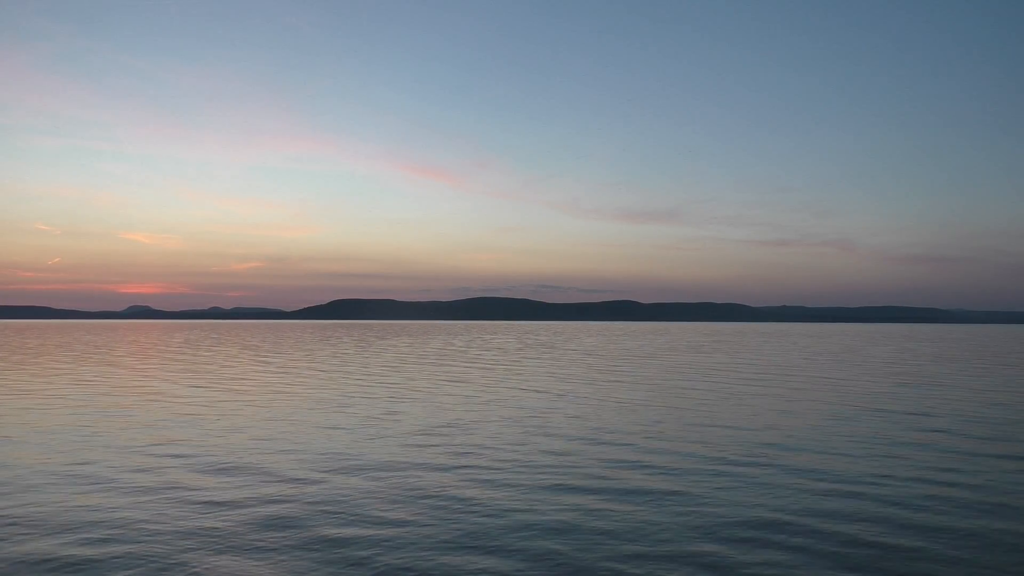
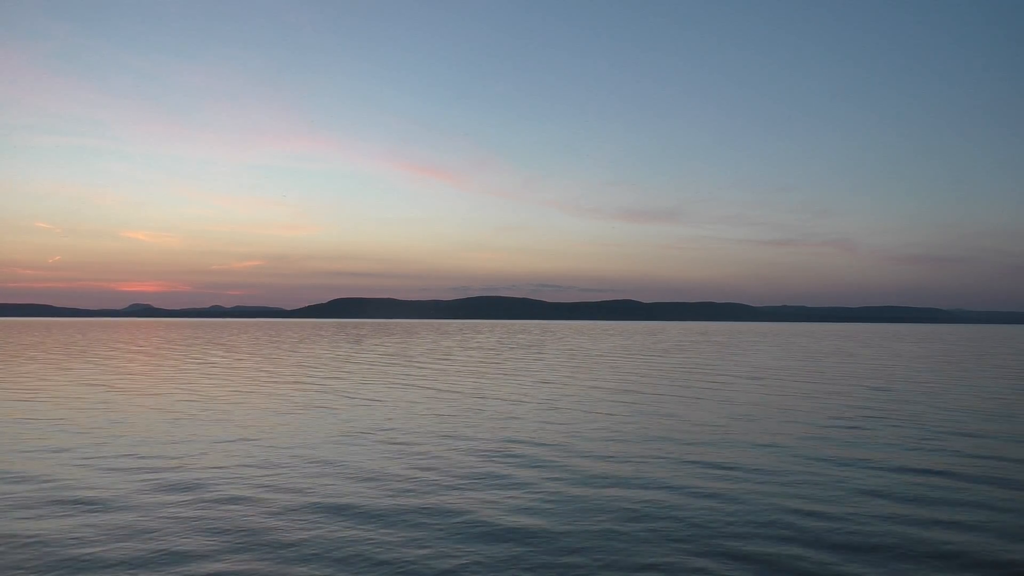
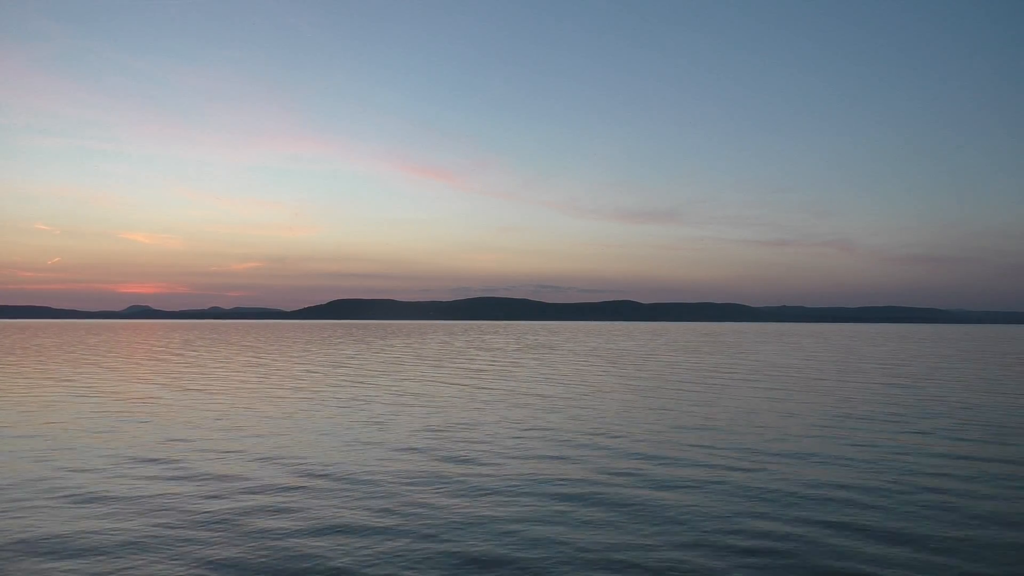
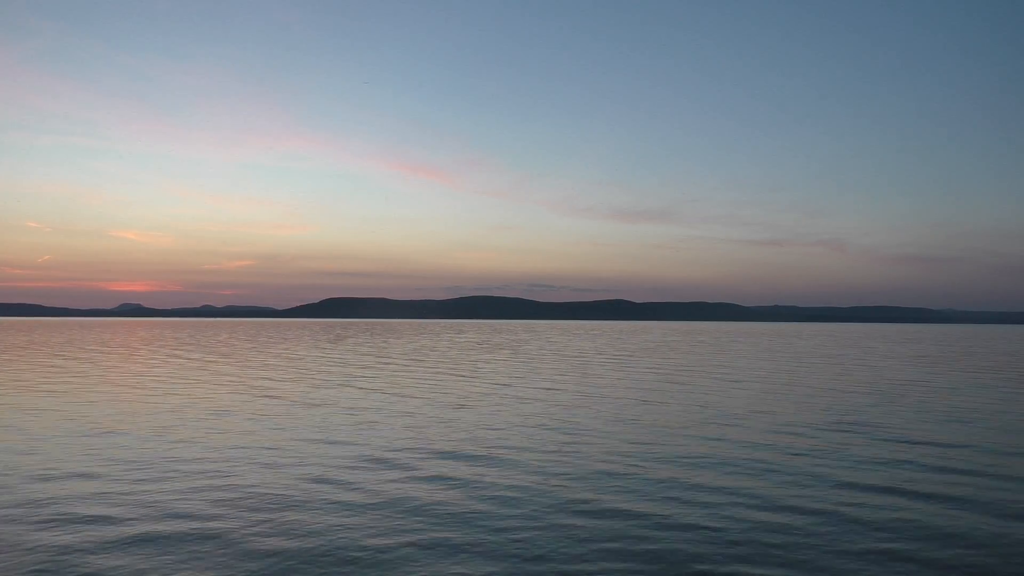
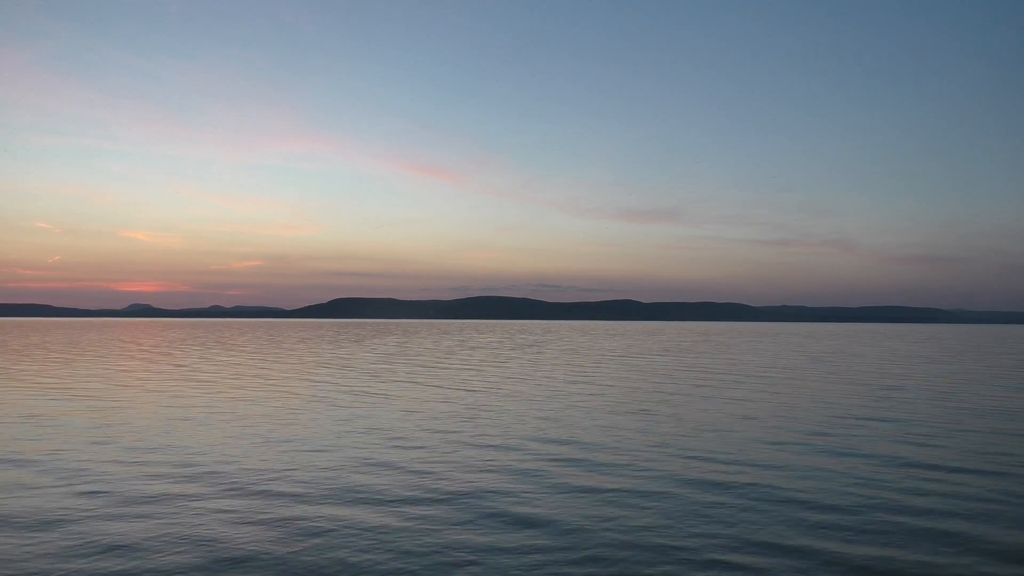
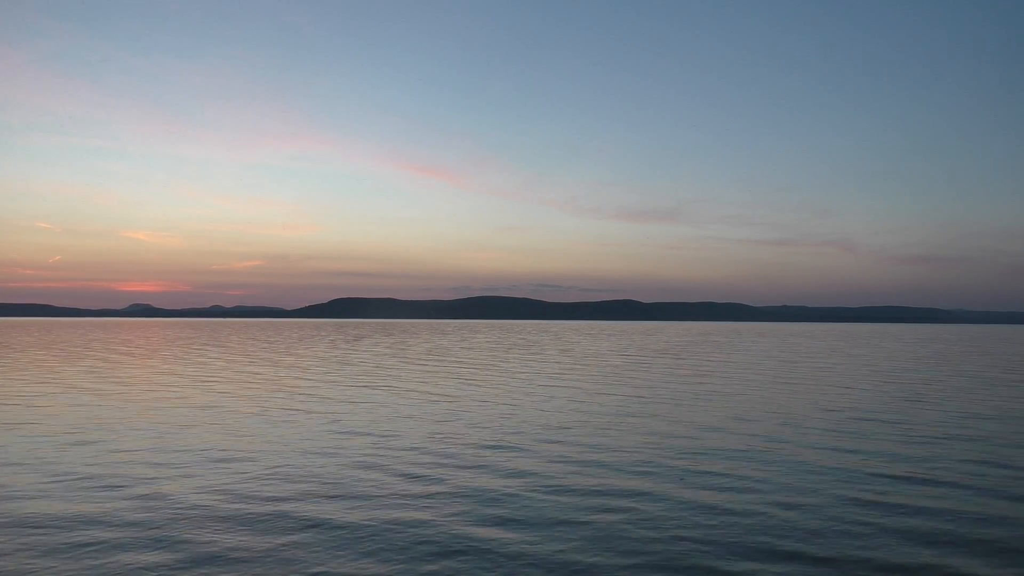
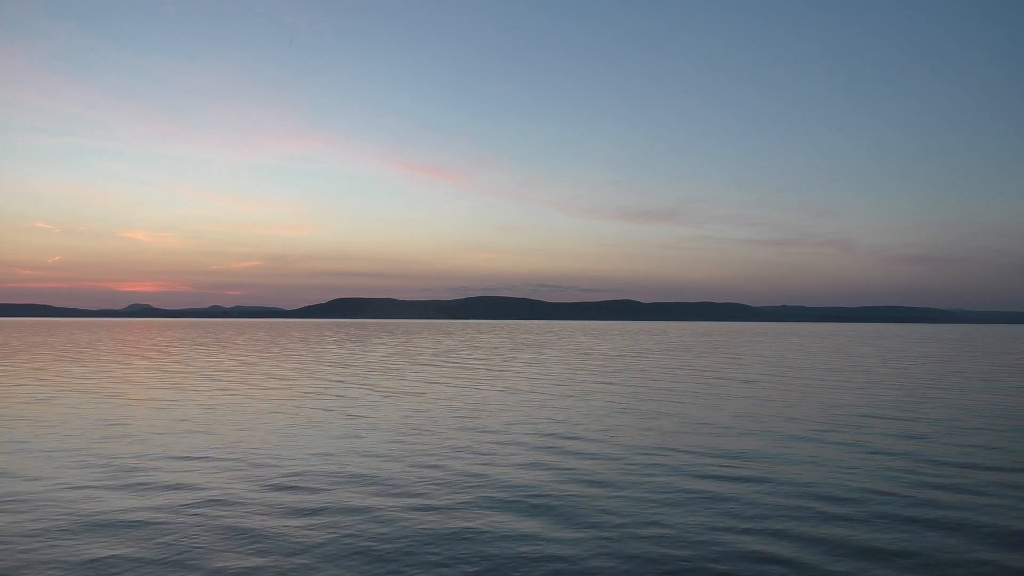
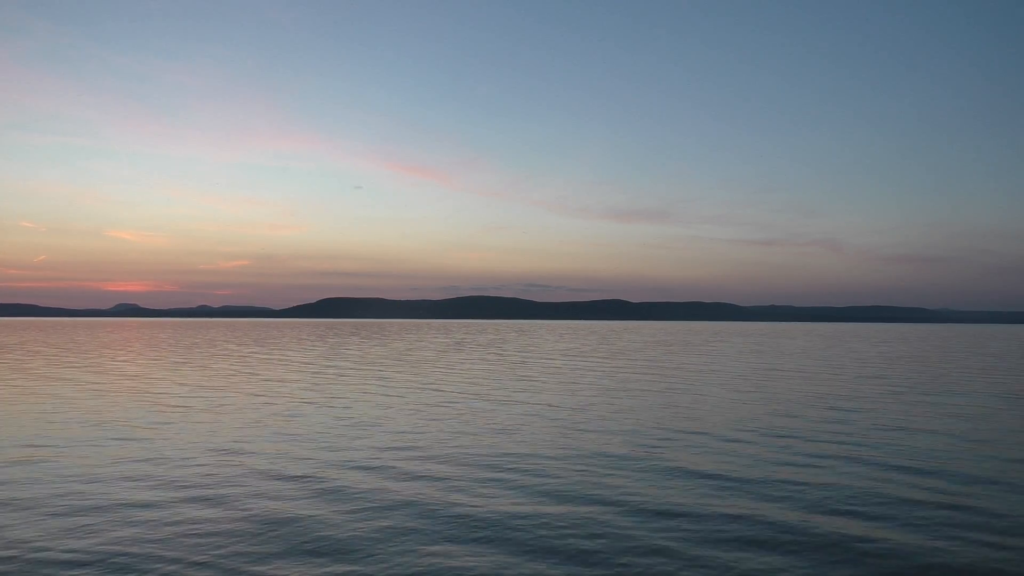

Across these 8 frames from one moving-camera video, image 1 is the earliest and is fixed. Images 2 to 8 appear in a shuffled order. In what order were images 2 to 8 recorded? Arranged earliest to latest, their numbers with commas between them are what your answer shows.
3, 7, 5, 2, 6, 4, 8
